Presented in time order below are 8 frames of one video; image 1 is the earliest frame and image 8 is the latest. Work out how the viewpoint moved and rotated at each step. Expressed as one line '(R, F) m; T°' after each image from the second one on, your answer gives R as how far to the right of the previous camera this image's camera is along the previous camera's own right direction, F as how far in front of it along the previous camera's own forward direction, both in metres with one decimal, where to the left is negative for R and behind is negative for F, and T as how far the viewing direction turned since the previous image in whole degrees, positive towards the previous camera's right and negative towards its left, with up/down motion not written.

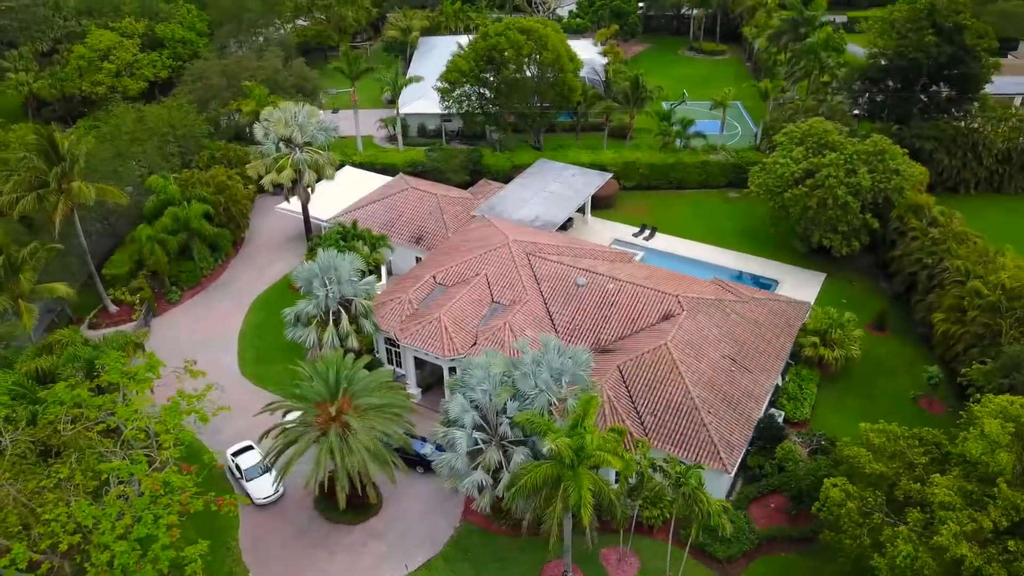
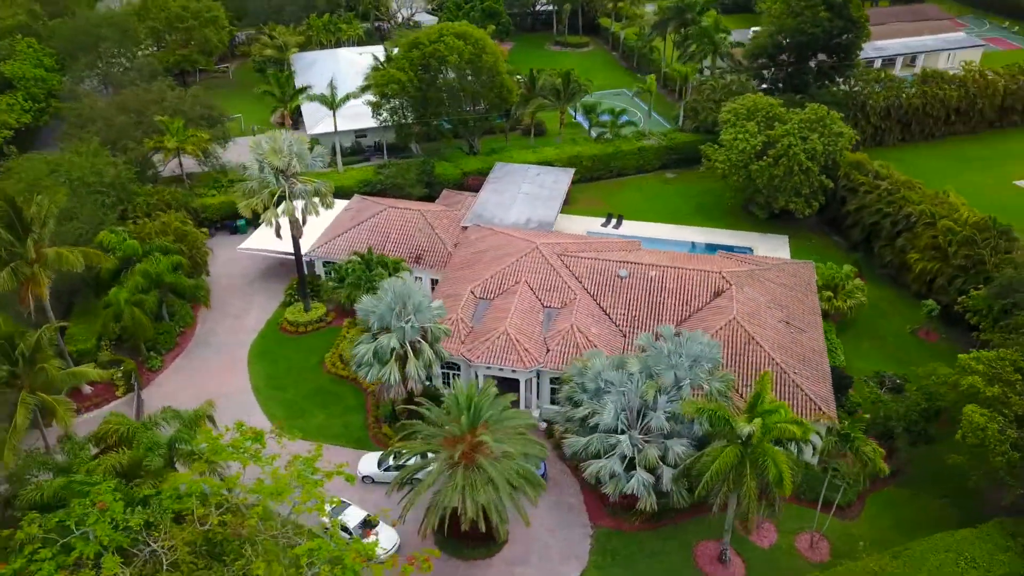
(-11.5, +1.9) m; +14°
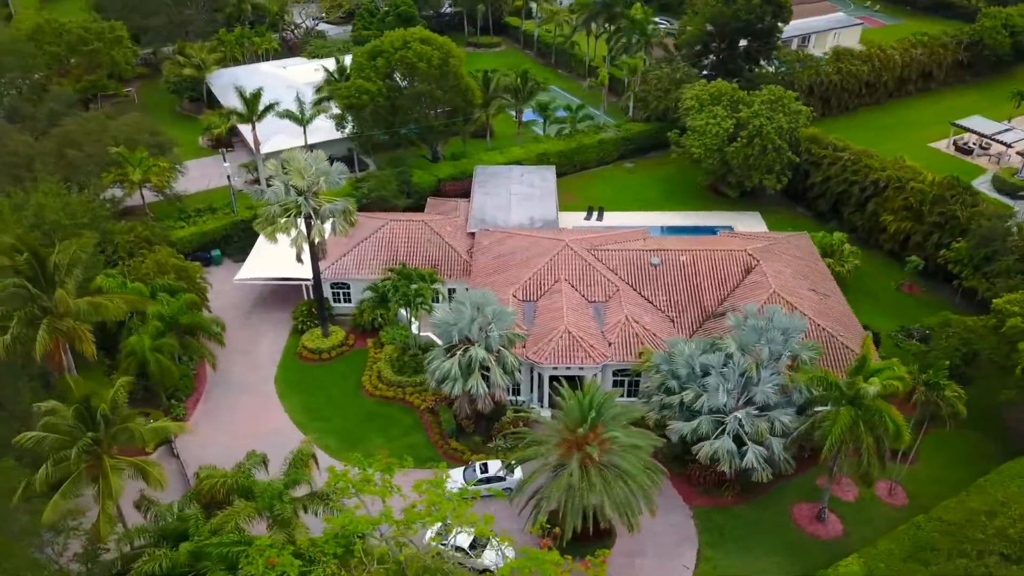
(-8.5, +0.8) m; +10°
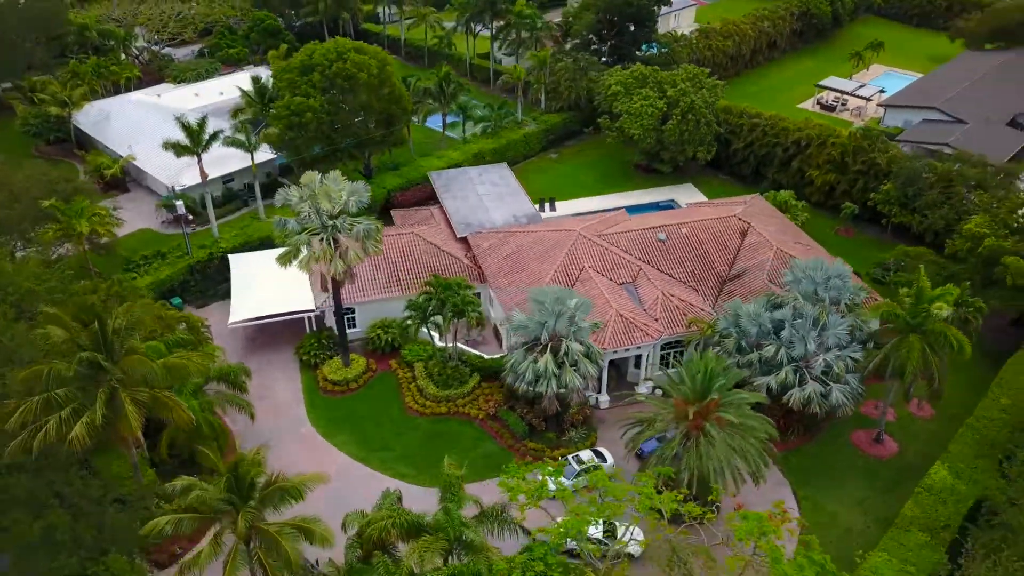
(-10.7, +1.2) m; +14°
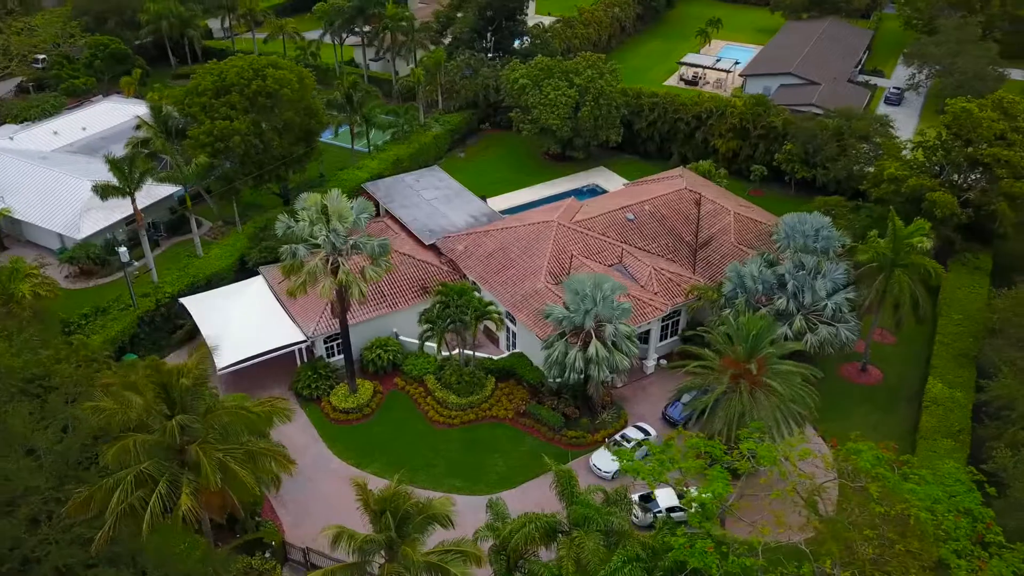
(-8.9, +0.9) m; +13°
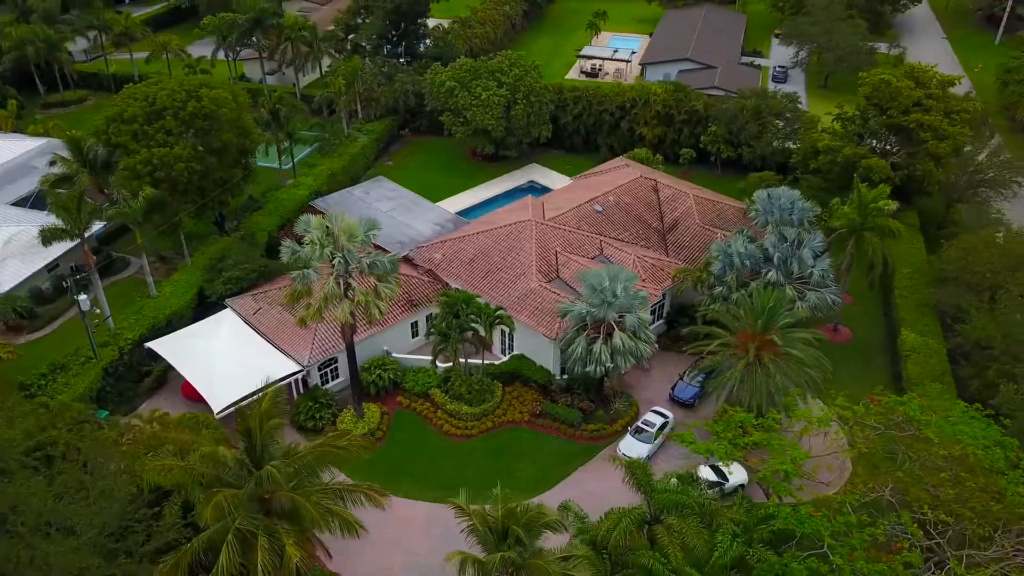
(-6.3, +0.8) m; +10°
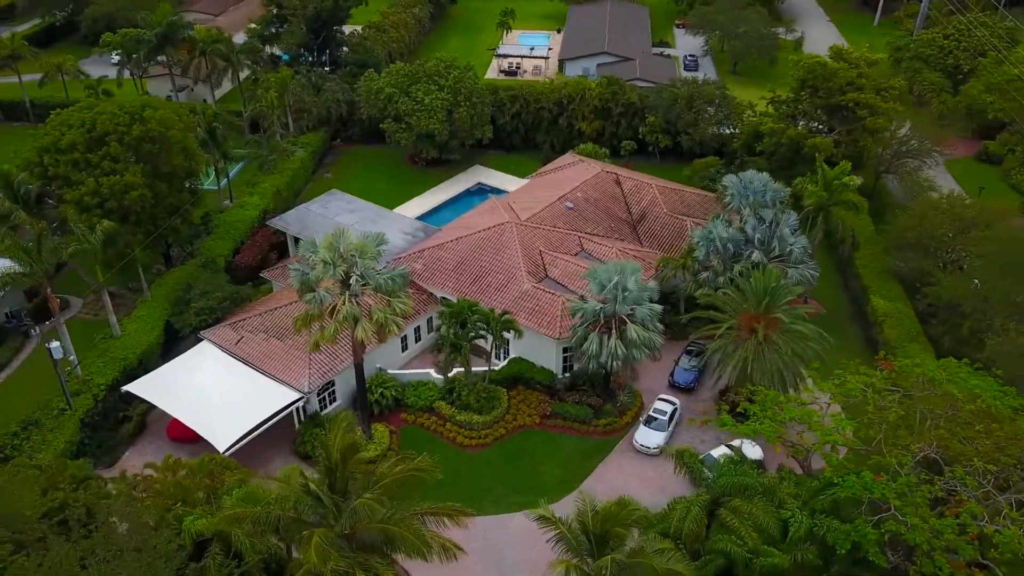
(-5.0, +0.6) m; +8°
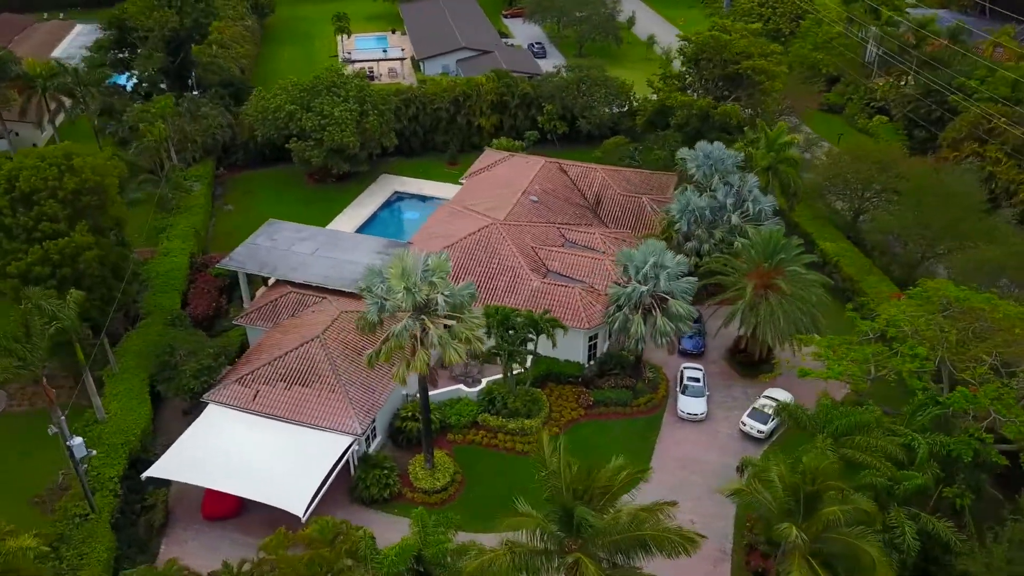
(-10.5, +1.8) m; +15°
